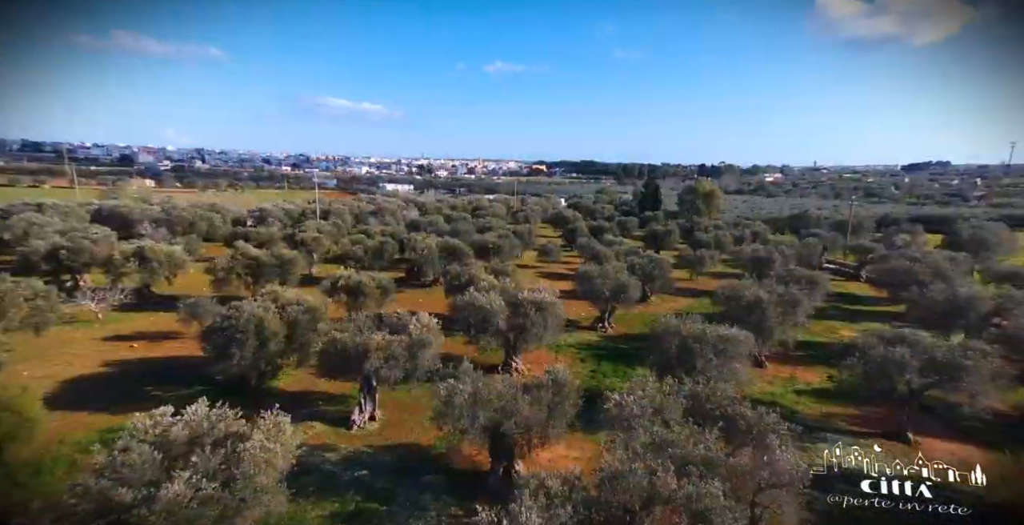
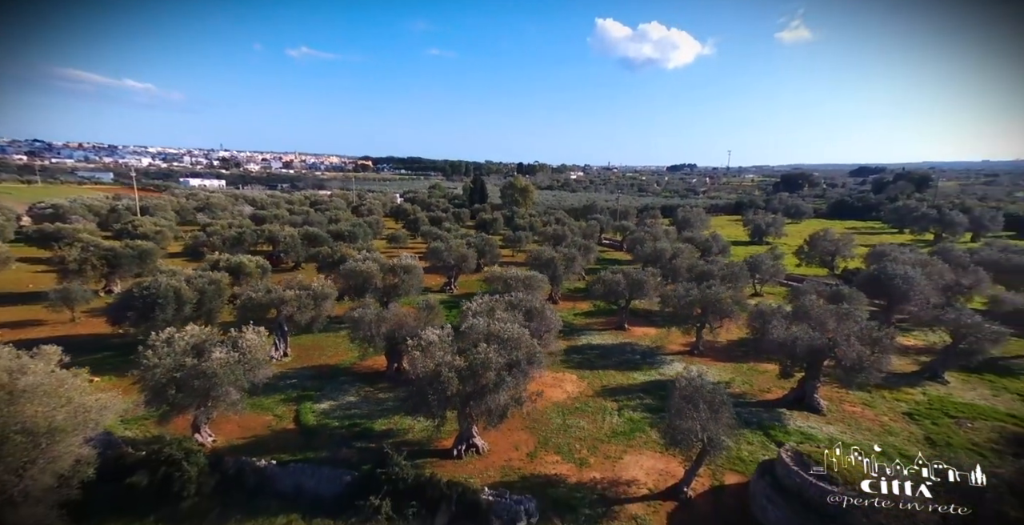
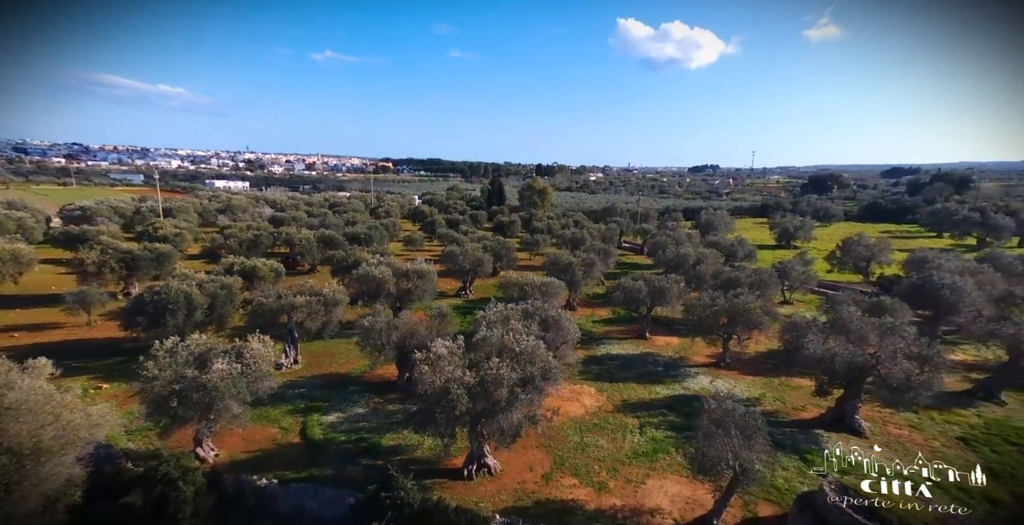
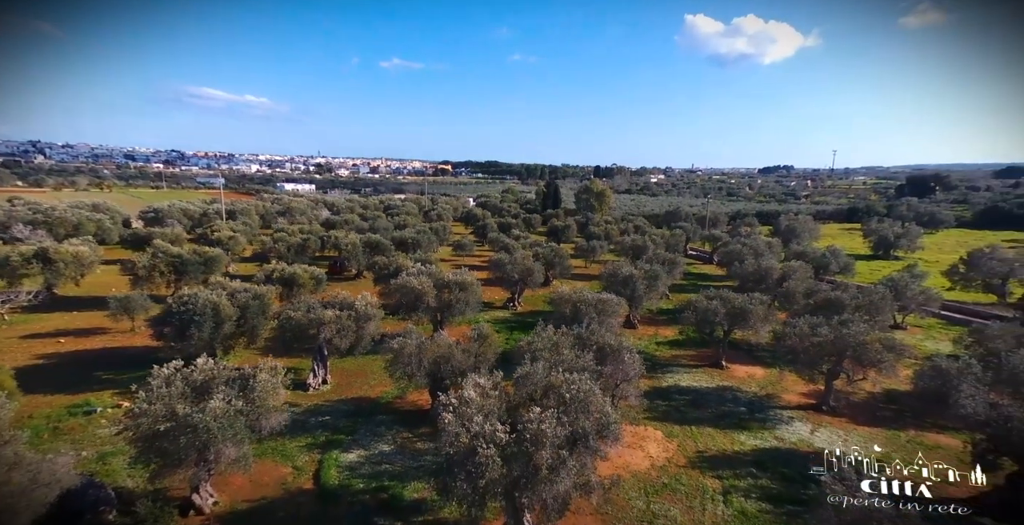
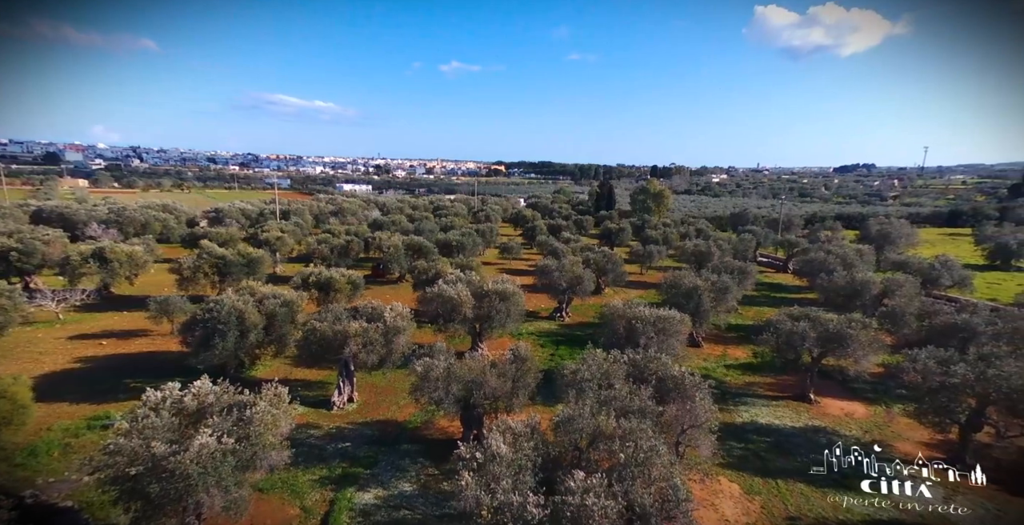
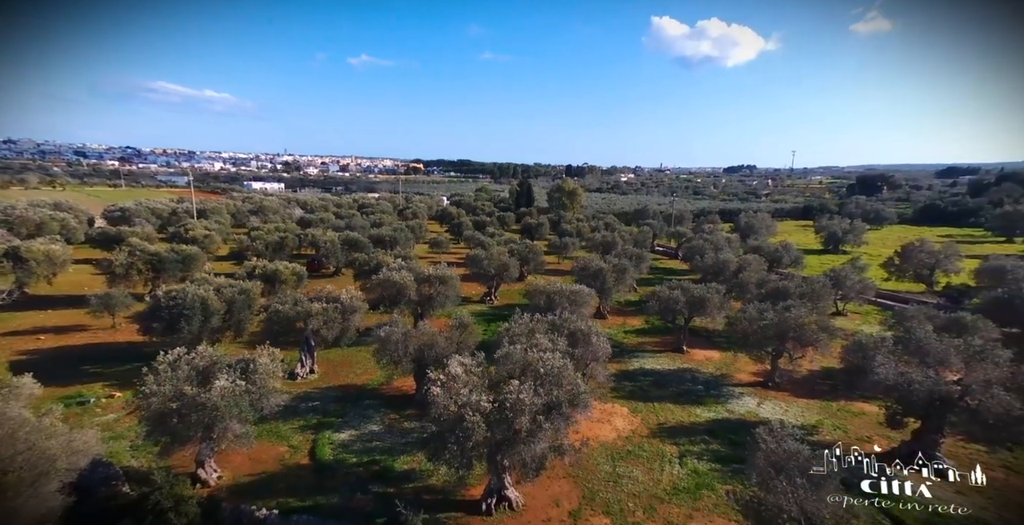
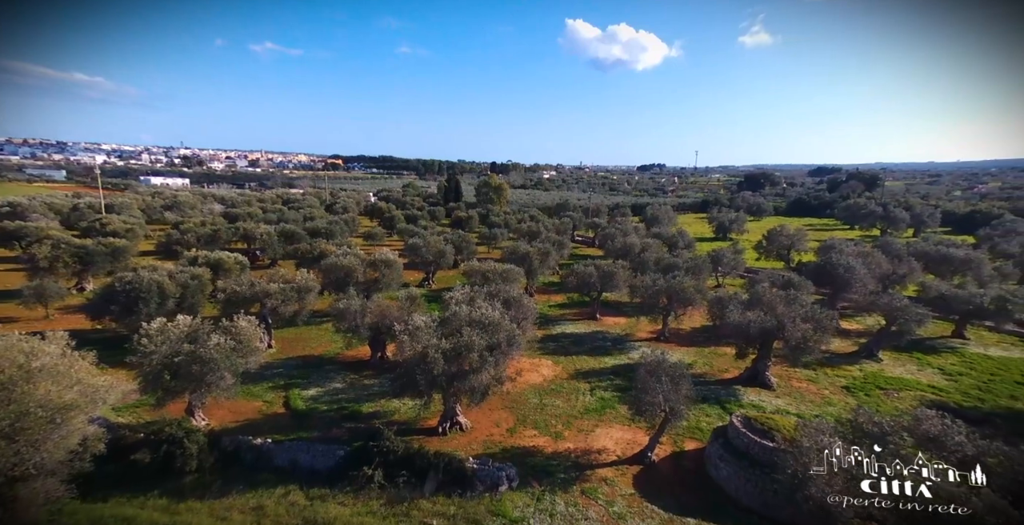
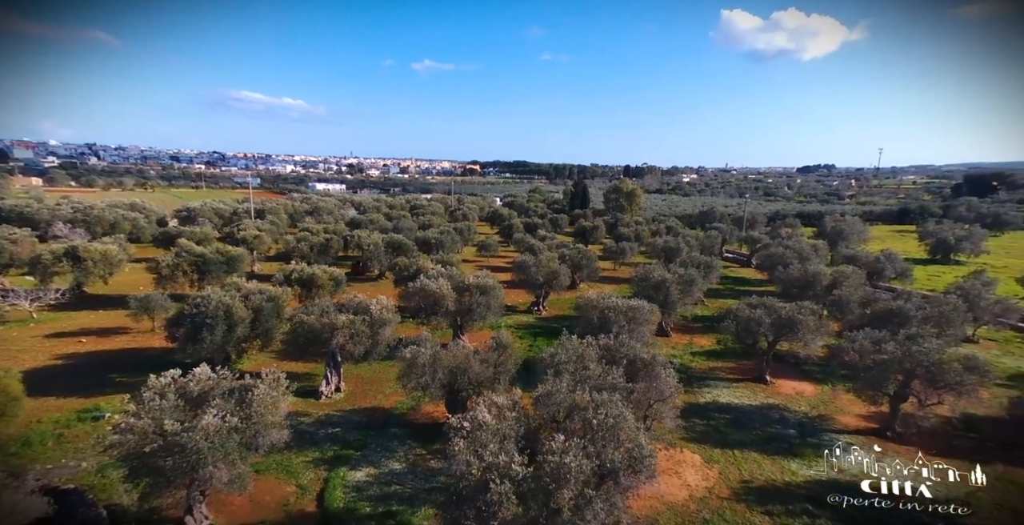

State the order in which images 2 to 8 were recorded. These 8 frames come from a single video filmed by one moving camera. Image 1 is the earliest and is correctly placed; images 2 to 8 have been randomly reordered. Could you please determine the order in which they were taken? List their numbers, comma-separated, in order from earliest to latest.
5, 8, 4, 6, 3, 2, 7
